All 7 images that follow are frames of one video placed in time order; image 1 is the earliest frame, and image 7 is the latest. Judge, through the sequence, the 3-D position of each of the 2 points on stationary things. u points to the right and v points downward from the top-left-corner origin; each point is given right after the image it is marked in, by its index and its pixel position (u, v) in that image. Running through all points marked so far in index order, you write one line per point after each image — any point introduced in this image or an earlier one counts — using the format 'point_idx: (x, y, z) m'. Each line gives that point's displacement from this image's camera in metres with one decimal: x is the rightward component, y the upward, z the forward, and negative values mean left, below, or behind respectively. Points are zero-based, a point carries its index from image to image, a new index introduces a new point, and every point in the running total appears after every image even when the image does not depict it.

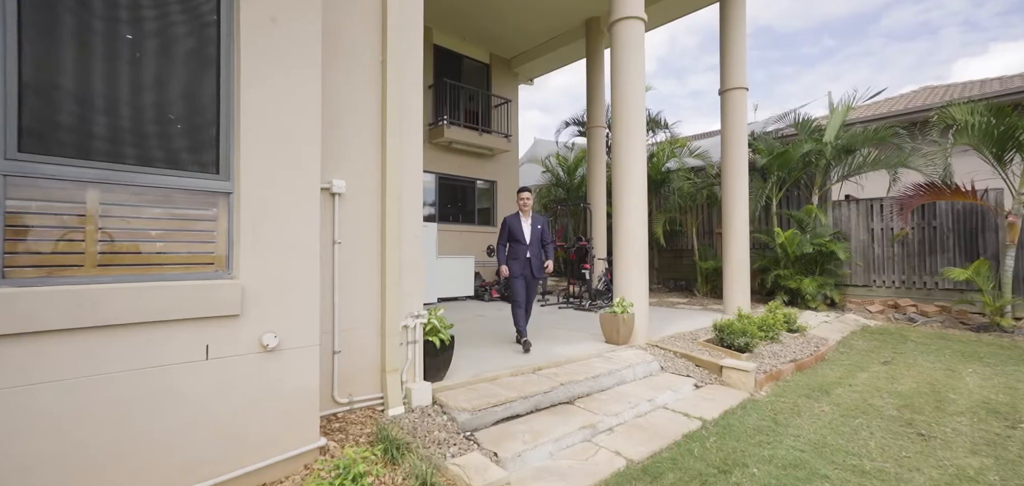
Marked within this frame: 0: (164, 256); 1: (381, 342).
0: (-1.7, 0.0, +2.0) m
1: (-0.9, -0.7, +2.8) m
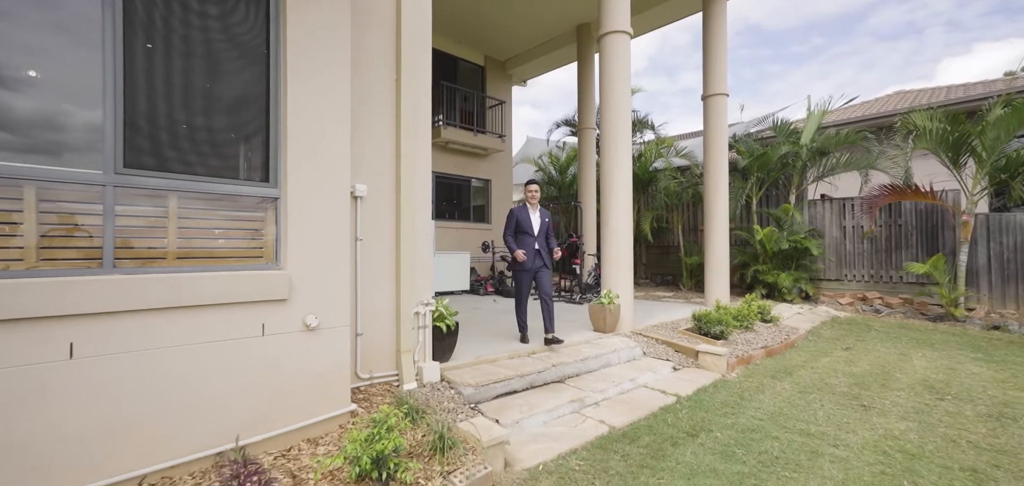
0: (-1.7, 0.0, +2.4) m
1: (-0.9, -0.6, +3.2) m
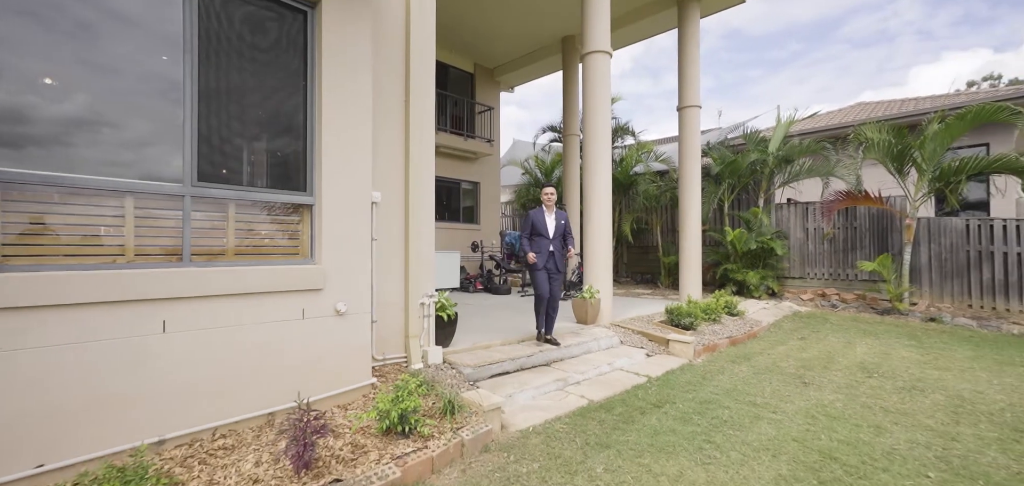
0: (-1.7, 0.0, +2.9) m
1: (-1.0, -0.6, +3.7) m
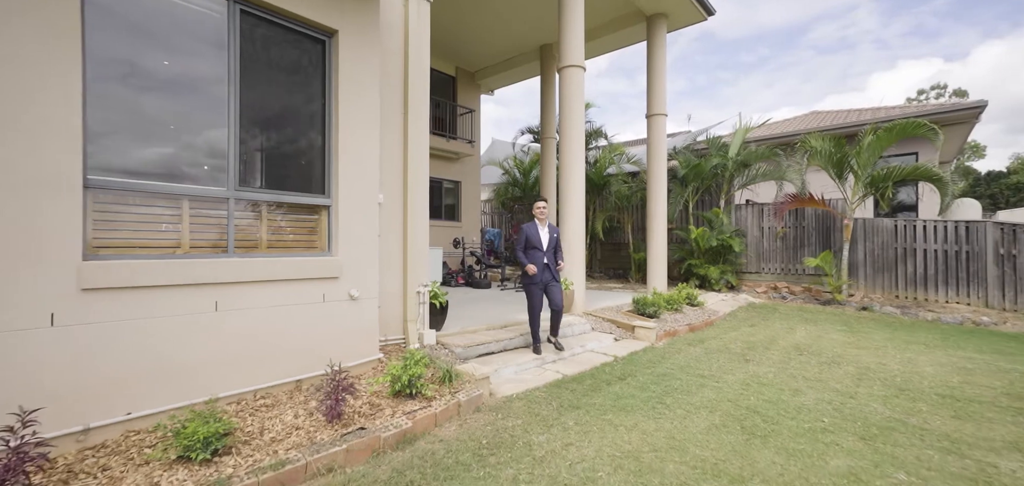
0: (-1.8, 0.0, +3.4) m
1: (-1.1, -0.6, +4.3) m
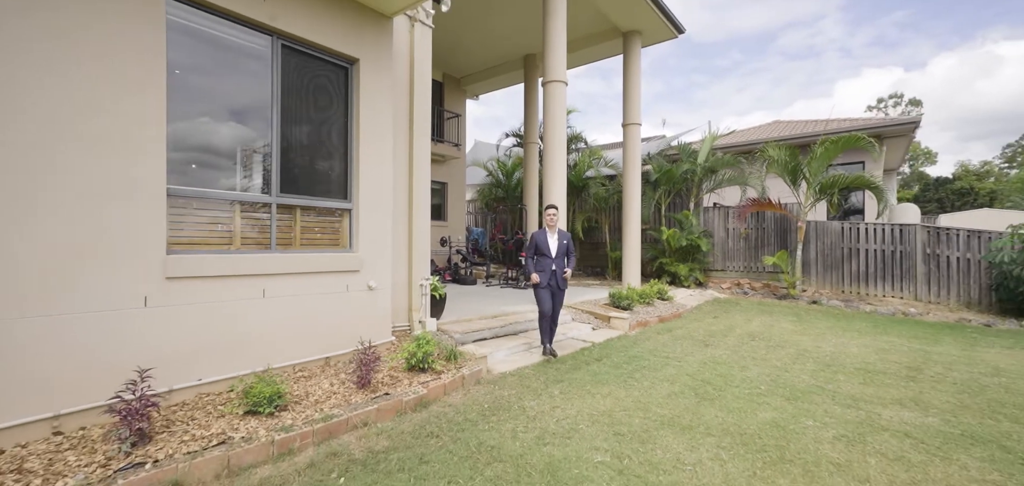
0: (-1.8, 0.0, +3.9) m
1: (-1.2, -0.6, +4.9) m
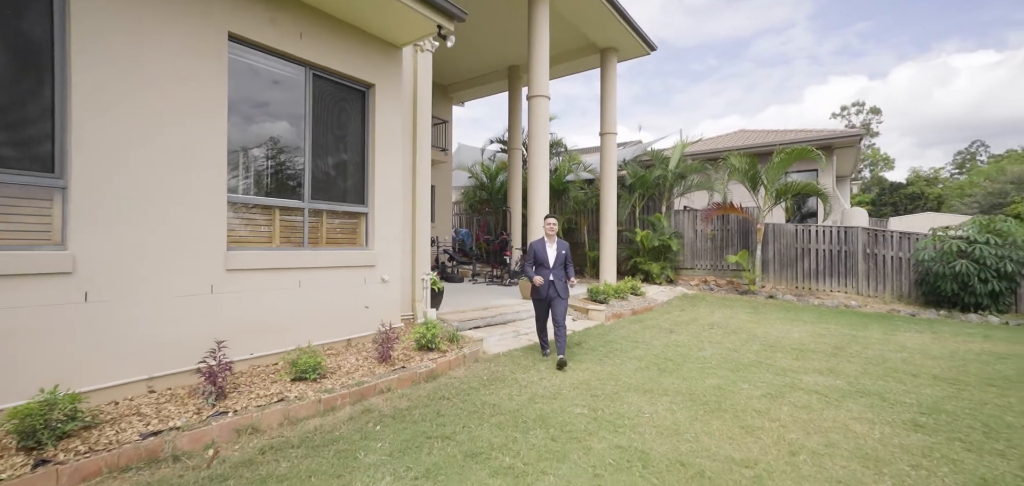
0: (-1.9, 0.0, +4.5) m
1: (-1.3, -0.6, +5.5) m
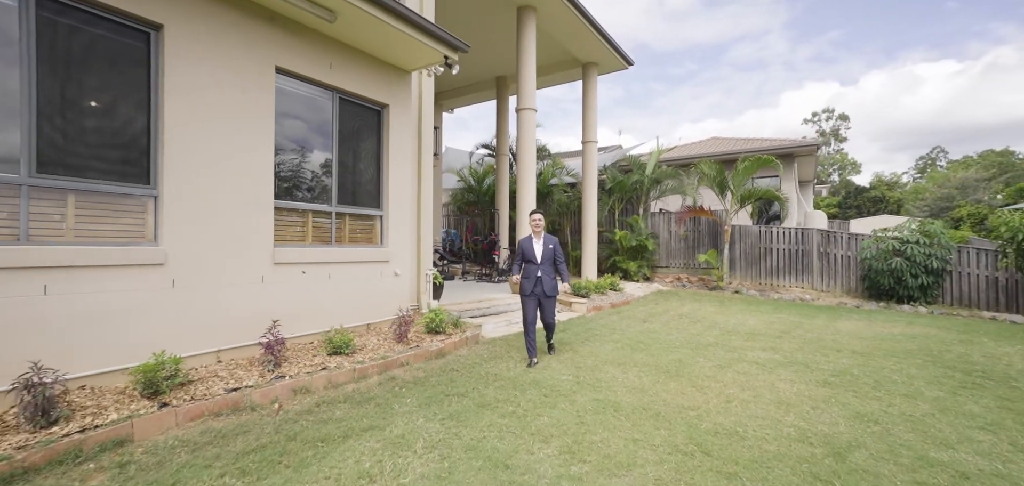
0: (-1.9, +0.1, +5.2) m
1: (-1.4, -0.6, +6.2) m
